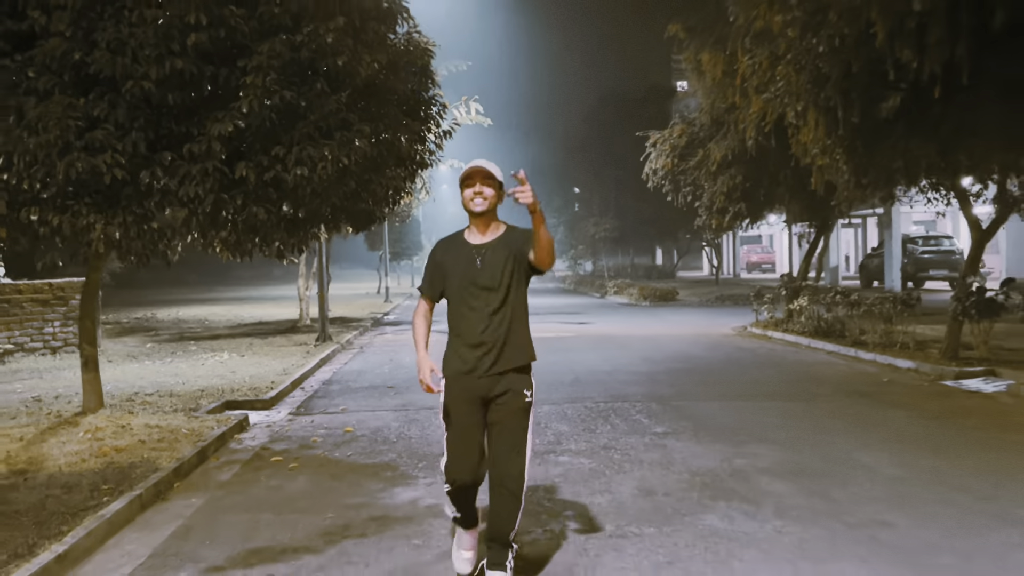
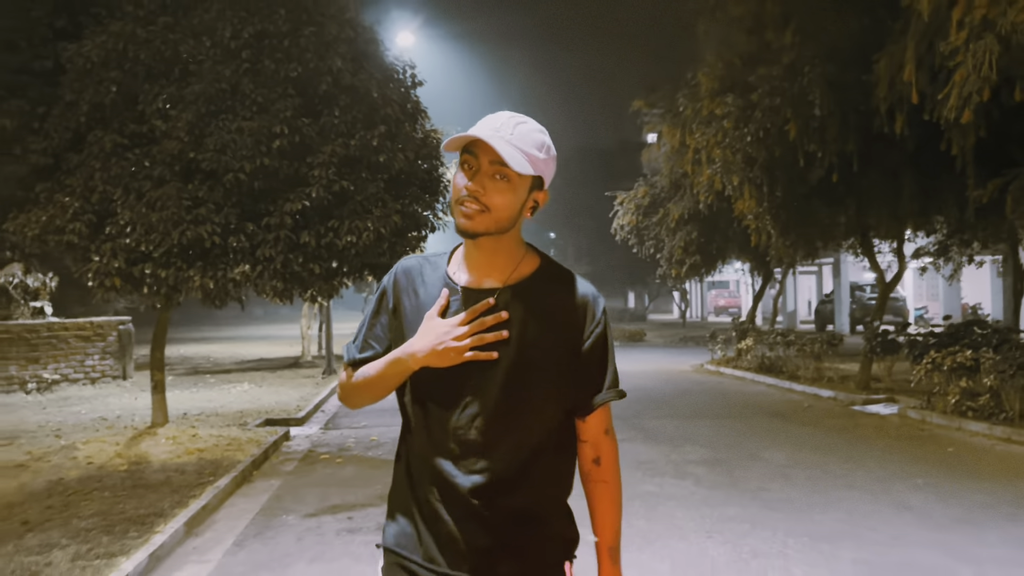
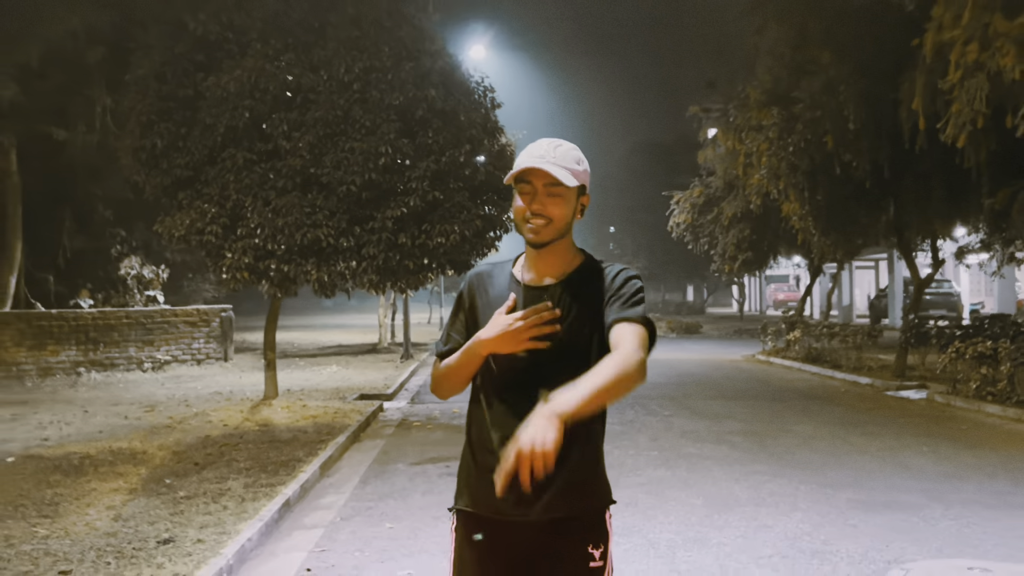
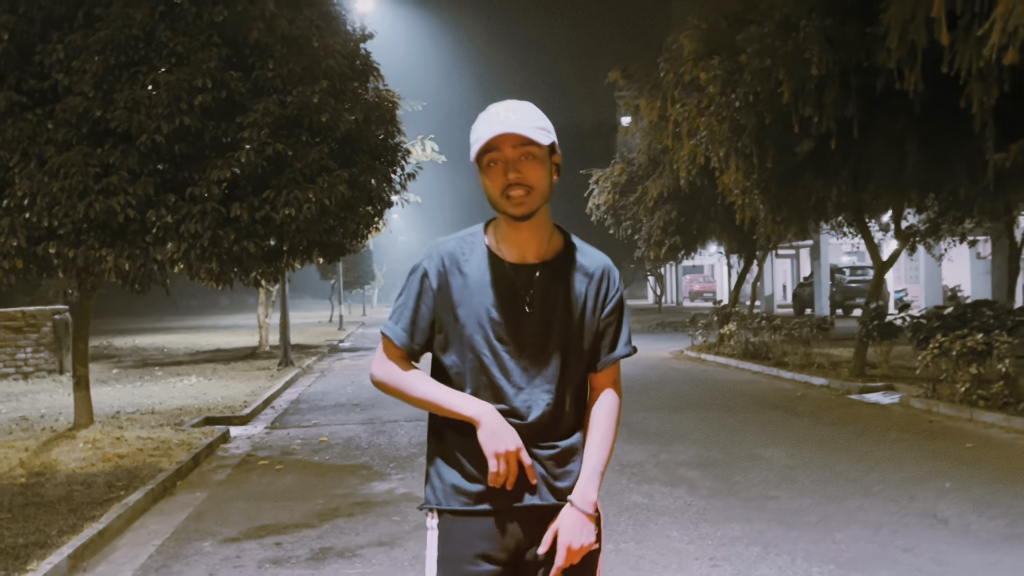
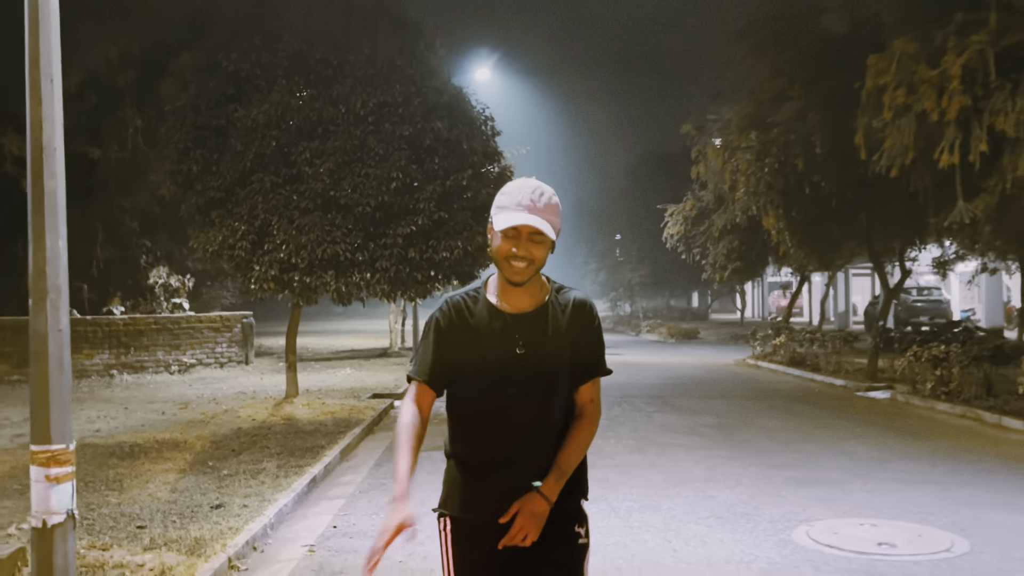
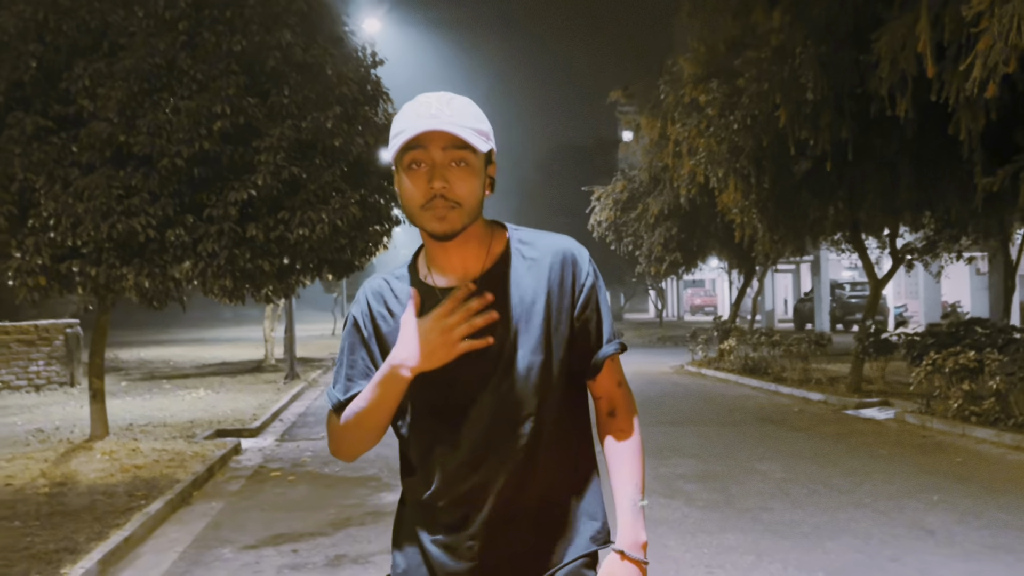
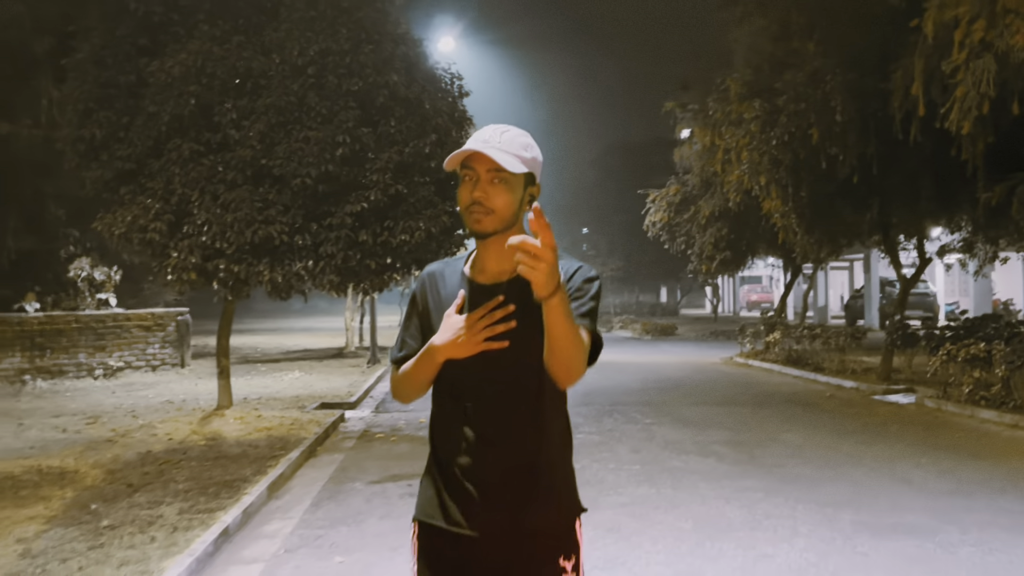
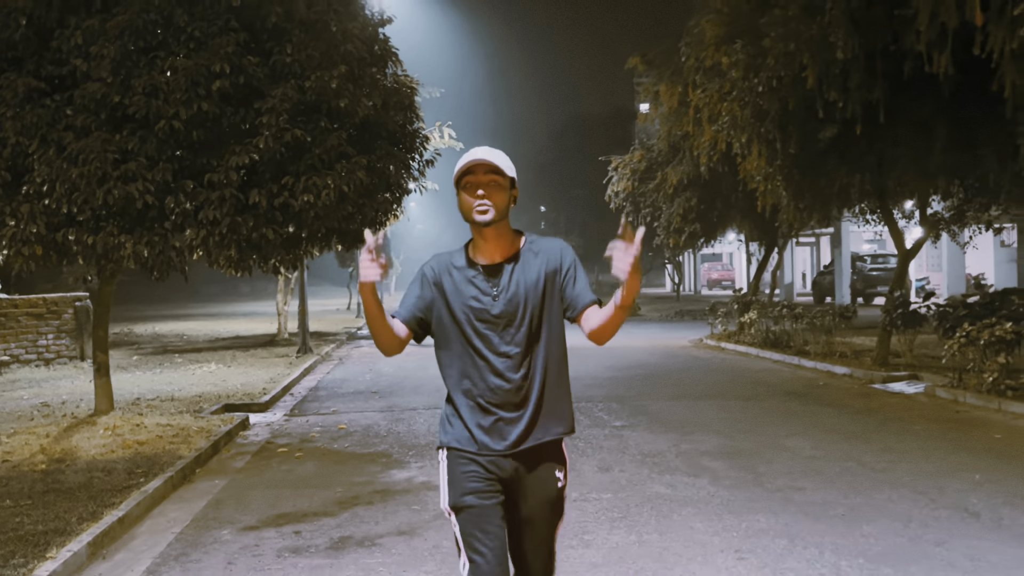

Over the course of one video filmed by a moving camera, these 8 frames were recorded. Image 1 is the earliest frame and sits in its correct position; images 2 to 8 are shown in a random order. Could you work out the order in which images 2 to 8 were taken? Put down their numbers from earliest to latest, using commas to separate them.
8, 4, 6, 2, 7, 3, 5
